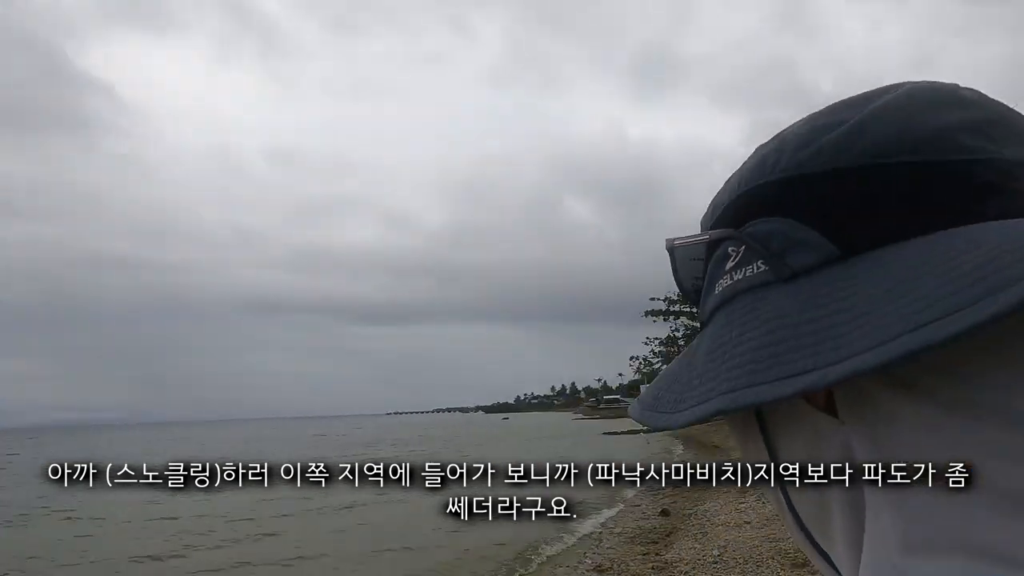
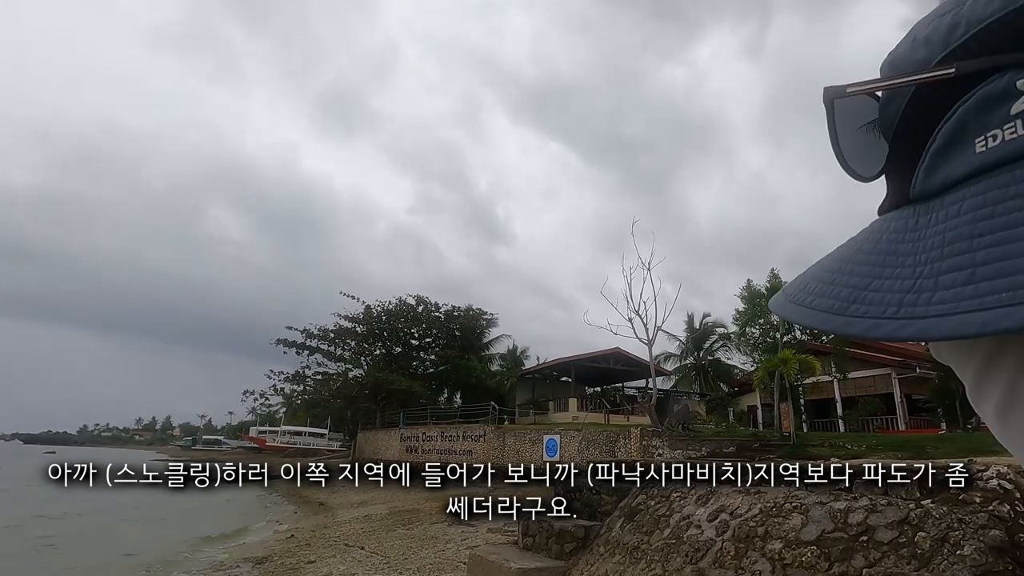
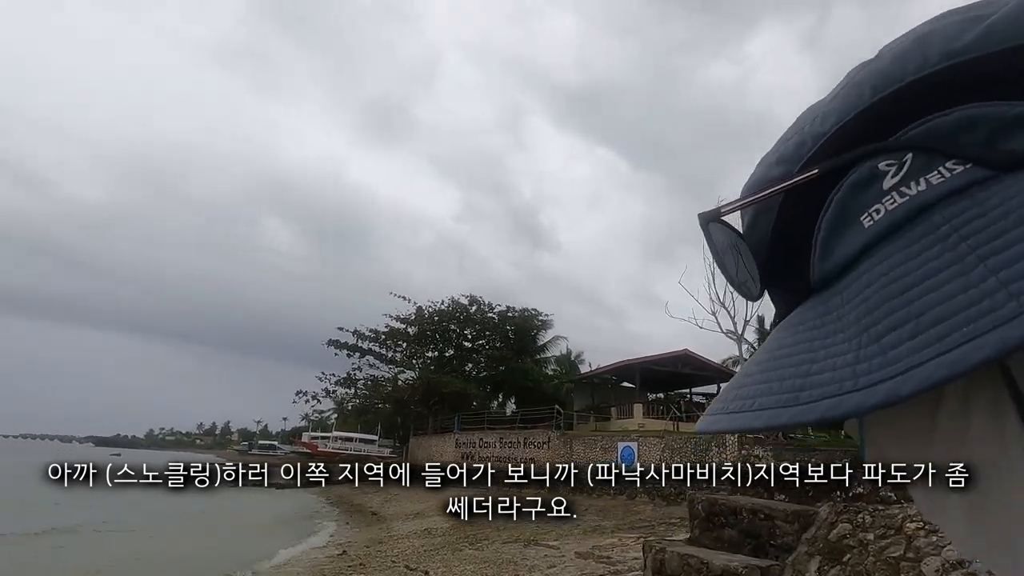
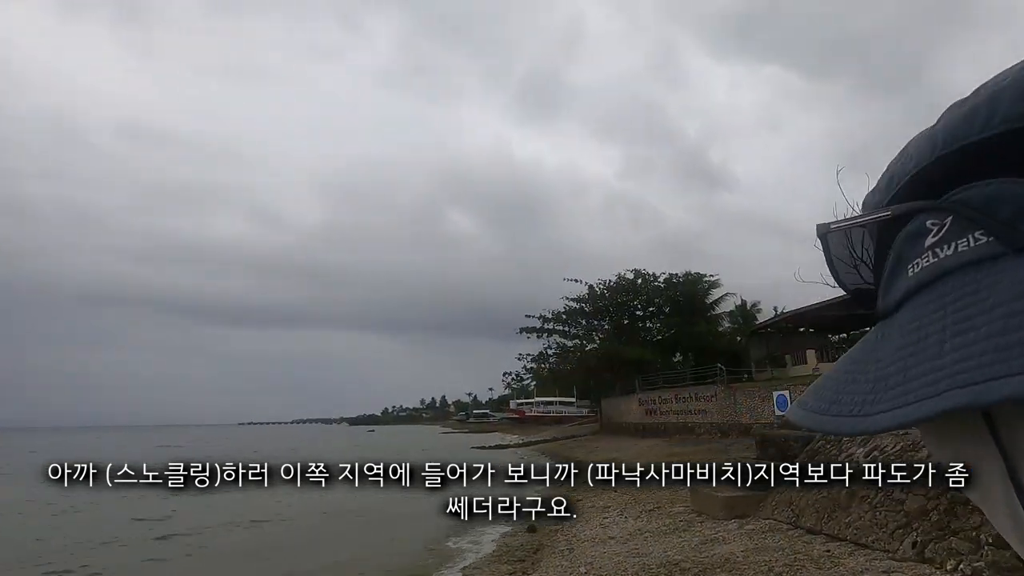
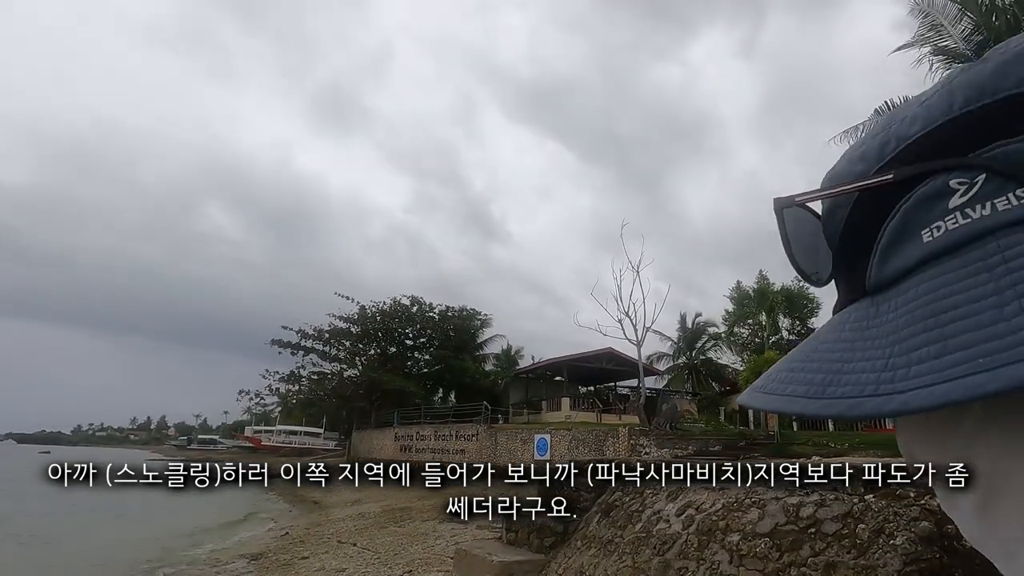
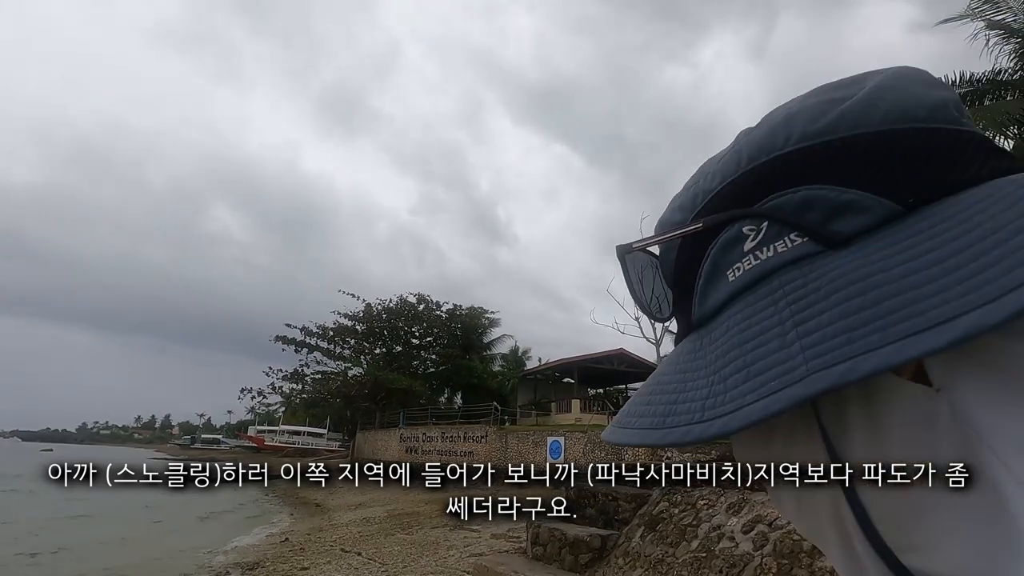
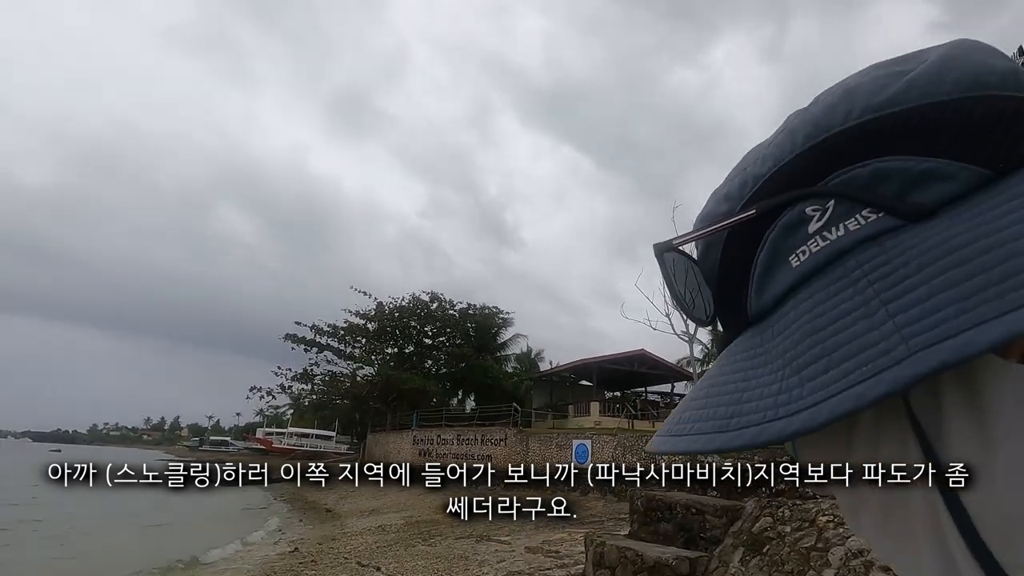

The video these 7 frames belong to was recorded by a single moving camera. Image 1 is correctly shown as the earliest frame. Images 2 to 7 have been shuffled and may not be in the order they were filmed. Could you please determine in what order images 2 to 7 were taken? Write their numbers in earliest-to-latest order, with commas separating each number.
4, 5, 2, 6, 7, 3
